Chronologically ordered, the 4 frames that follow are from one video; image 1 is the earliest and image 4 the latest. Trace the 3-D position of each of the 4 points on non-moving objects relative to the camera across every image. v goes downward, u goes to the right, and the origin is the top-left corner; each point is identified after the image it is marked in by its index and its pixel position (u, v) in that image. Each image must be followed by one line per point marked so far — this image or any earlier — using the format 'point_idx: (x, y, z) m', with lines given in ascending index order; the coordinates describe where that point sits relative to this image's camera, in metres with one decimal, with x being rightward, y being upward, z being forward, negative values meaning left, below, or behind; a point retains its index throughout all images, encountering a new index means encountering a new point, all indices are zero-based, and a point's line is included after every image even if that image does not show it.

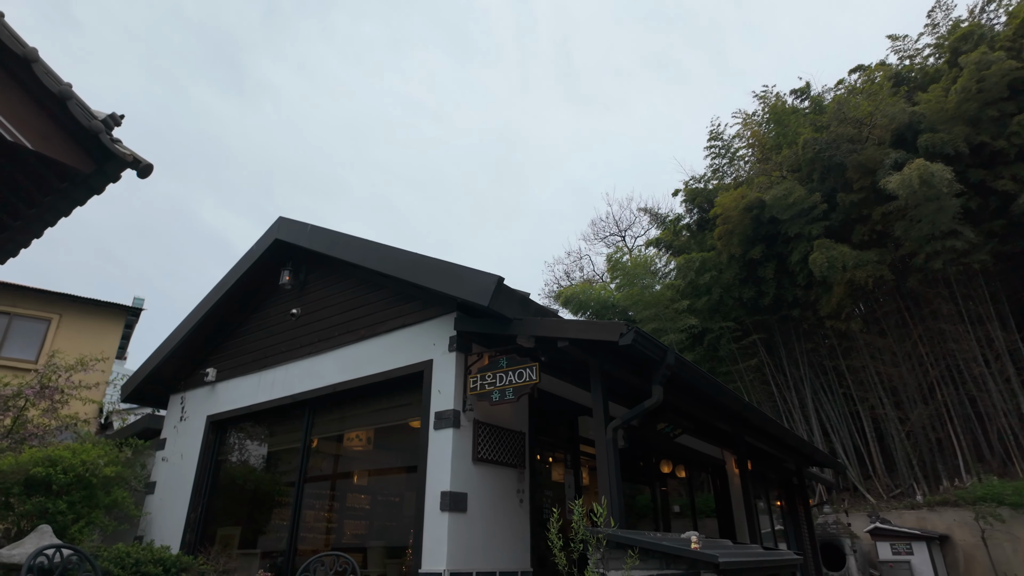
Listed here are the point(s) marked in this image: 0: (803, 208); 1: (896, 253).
0: (+6.2, +1.7, +12.9) m
1: (+7.9, +0.8, +12.5) m
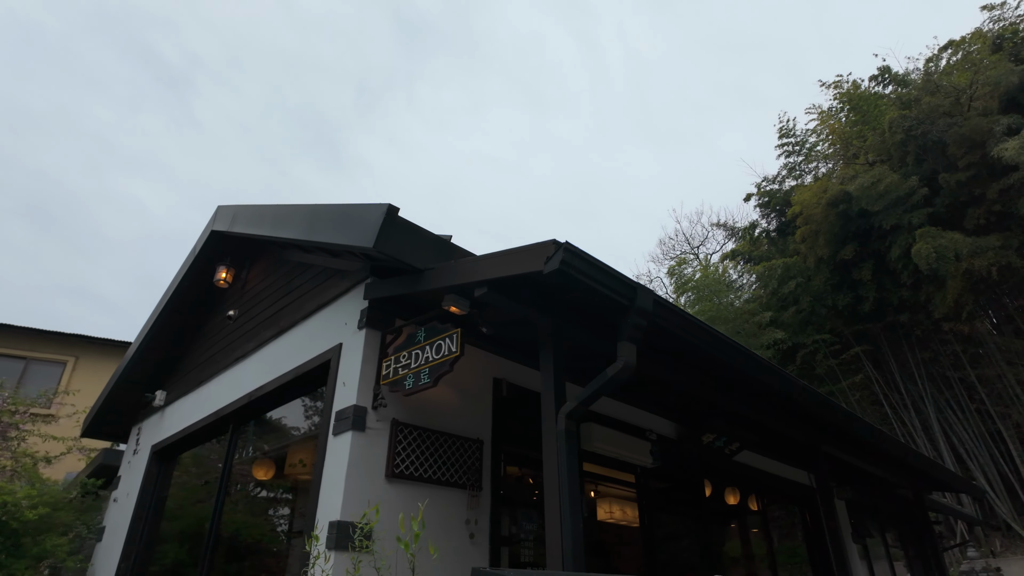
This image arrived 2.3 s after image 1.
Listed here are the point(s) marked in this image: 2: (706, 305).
0: (+6.8, +1.8, +10.8) m
1: (+8.6, +1.1, +10.1) m
2: (+5.1, -0.4, +16.2) m
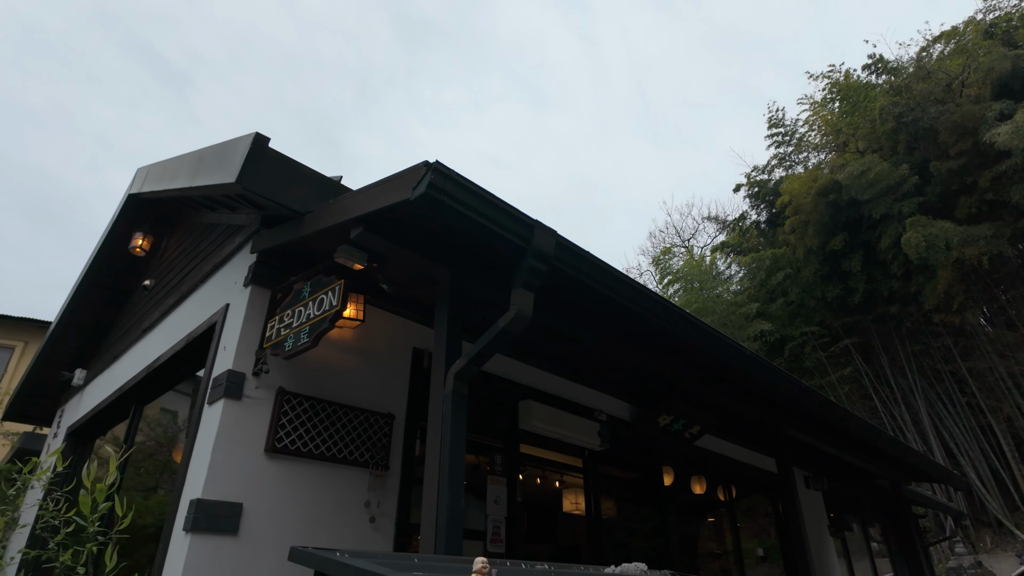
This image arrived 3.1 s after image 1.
0: (+6.4, +2.1, +10.5) m
1: (+8.1, +1.3, +9.8) m
2: (+4.7, -0.1, +15.9) m
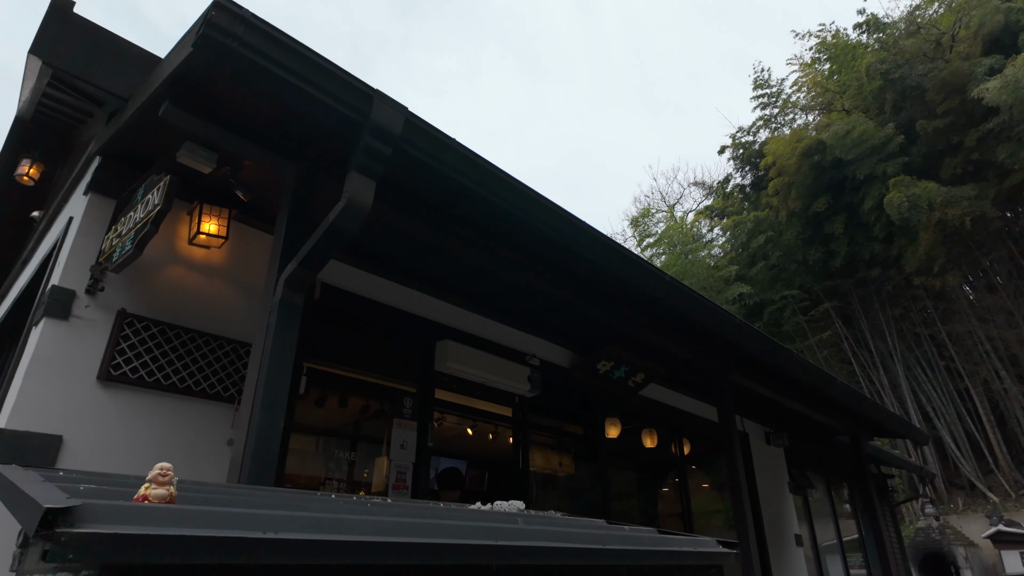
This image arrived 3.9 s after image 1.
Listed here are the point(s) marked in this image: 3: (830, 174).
0: (+5.8, +2.8, +10.1) m
1: (+7.5, +2.0, +9.4) m
2: (+4.0, +0.8, +15.5) m
3: (+5.4, +2.4, +10.8) m
